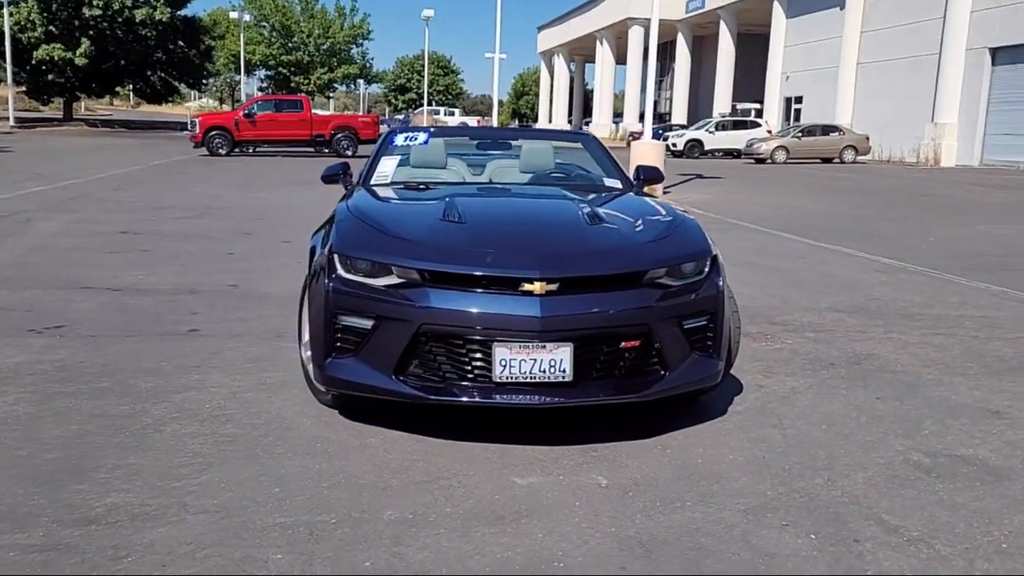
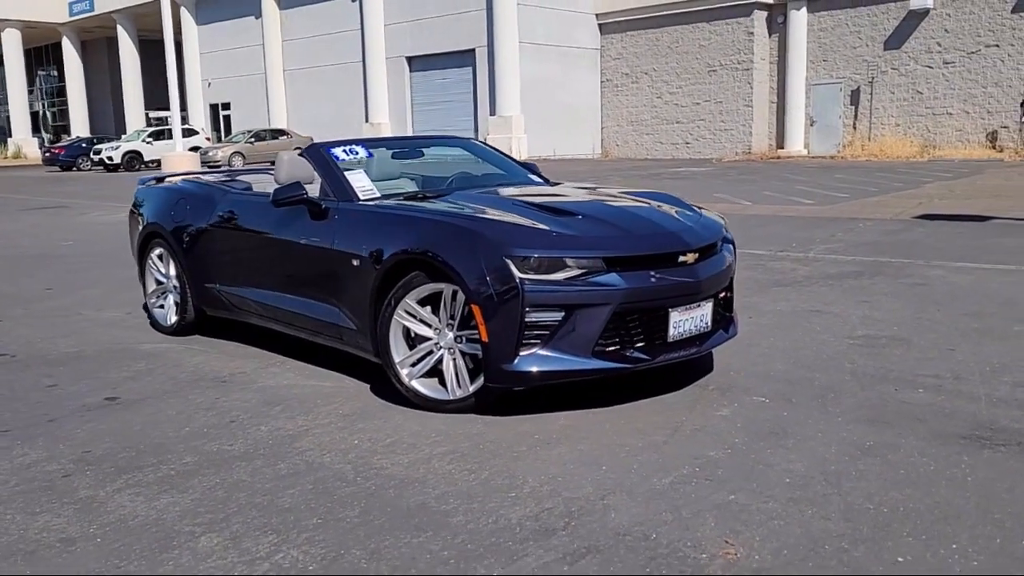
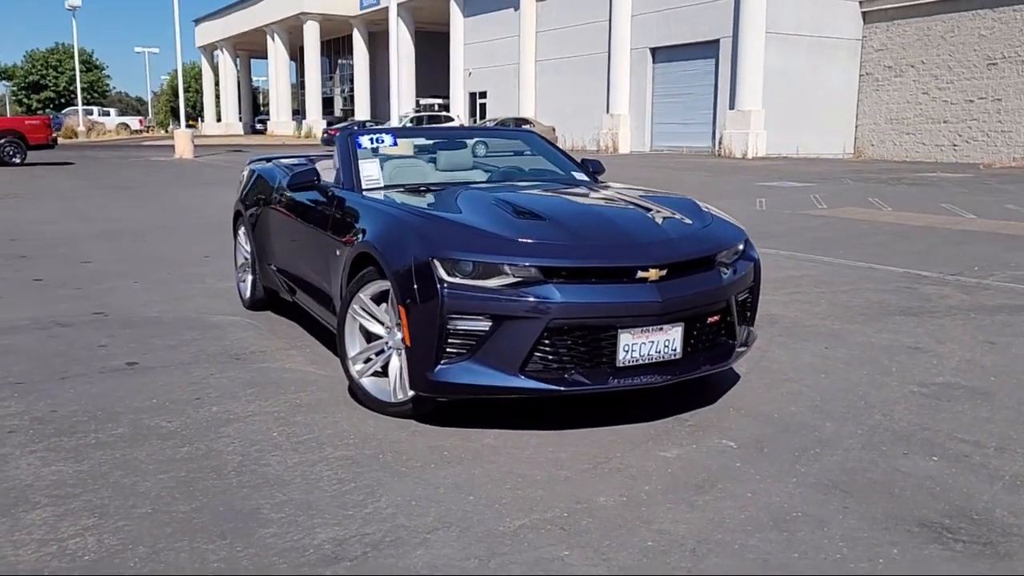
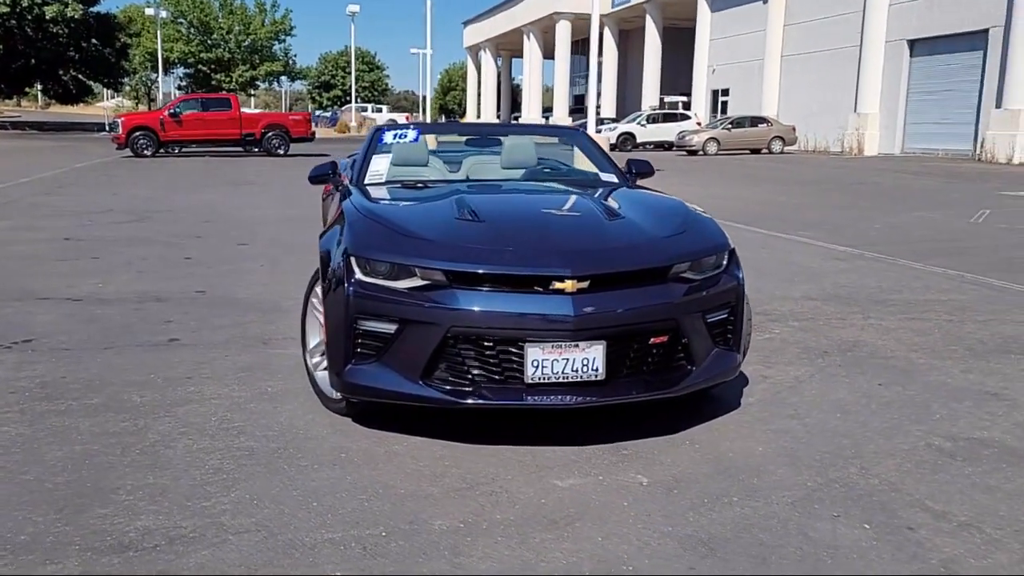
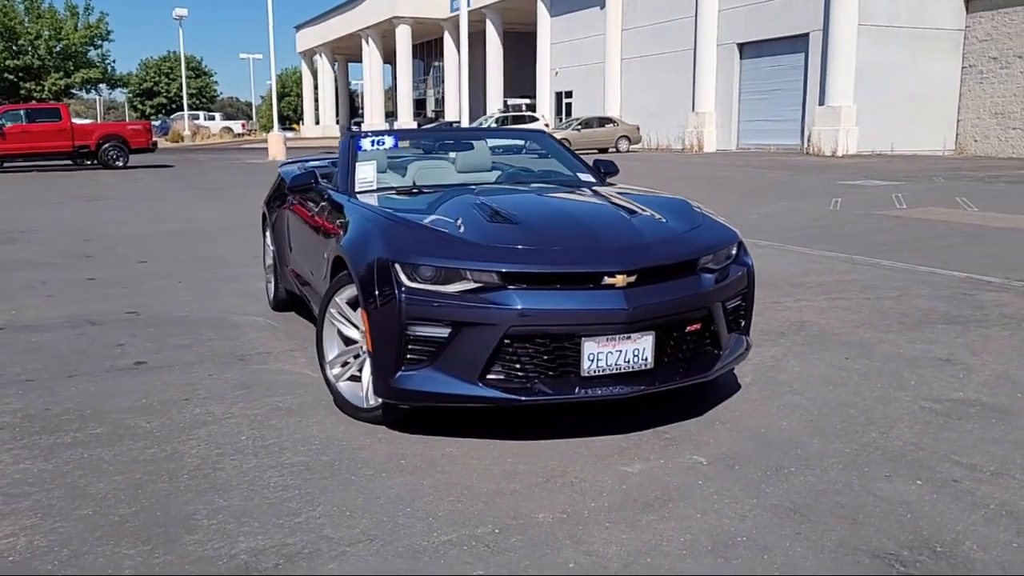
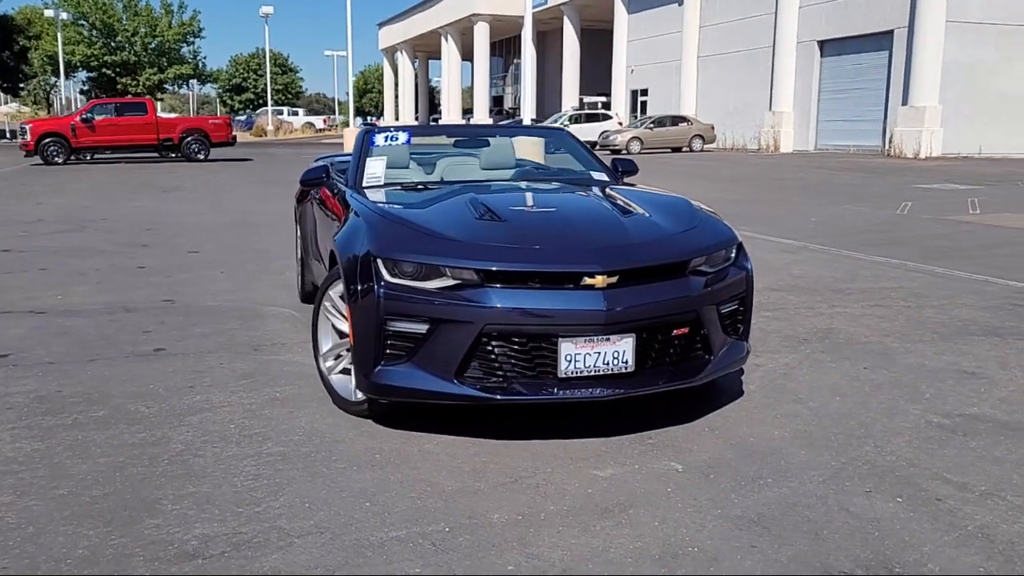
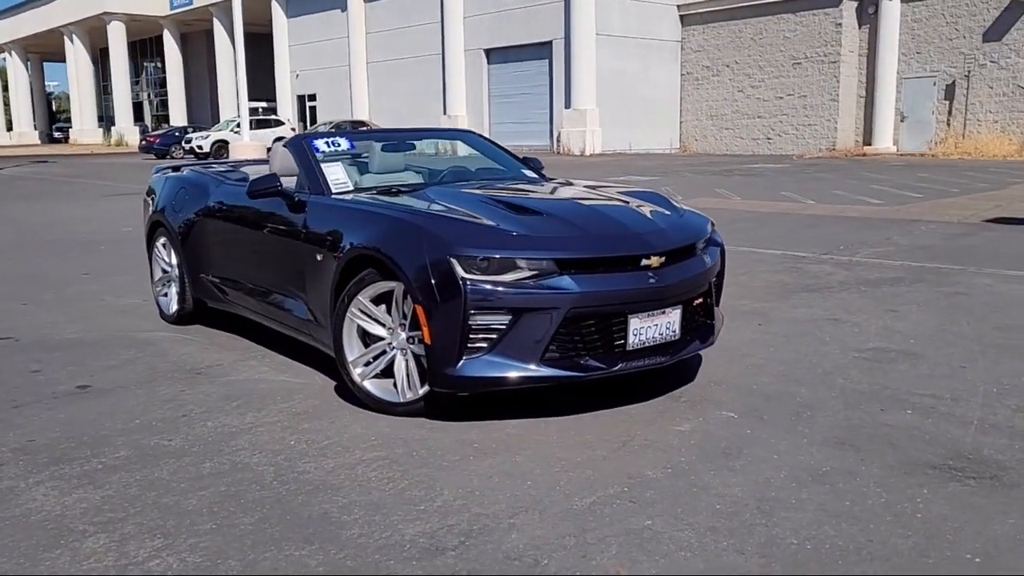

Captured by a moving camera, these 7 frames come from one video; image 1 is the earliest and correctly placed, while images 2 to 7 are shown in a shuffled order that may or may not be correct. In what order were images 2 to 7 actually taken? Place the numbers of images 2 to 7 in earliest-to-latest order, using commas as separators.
4, 6, 5, 3, 7, 2
